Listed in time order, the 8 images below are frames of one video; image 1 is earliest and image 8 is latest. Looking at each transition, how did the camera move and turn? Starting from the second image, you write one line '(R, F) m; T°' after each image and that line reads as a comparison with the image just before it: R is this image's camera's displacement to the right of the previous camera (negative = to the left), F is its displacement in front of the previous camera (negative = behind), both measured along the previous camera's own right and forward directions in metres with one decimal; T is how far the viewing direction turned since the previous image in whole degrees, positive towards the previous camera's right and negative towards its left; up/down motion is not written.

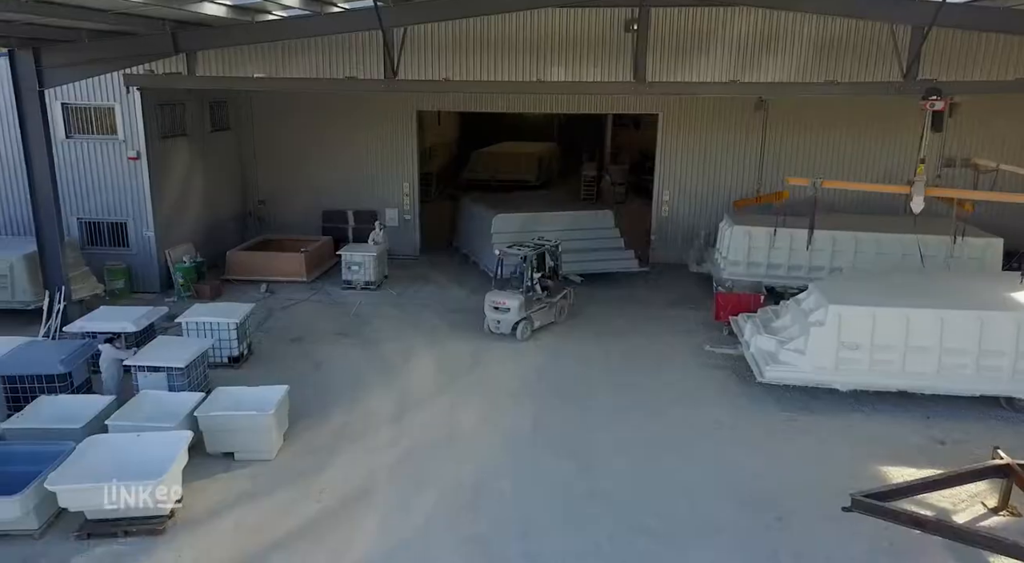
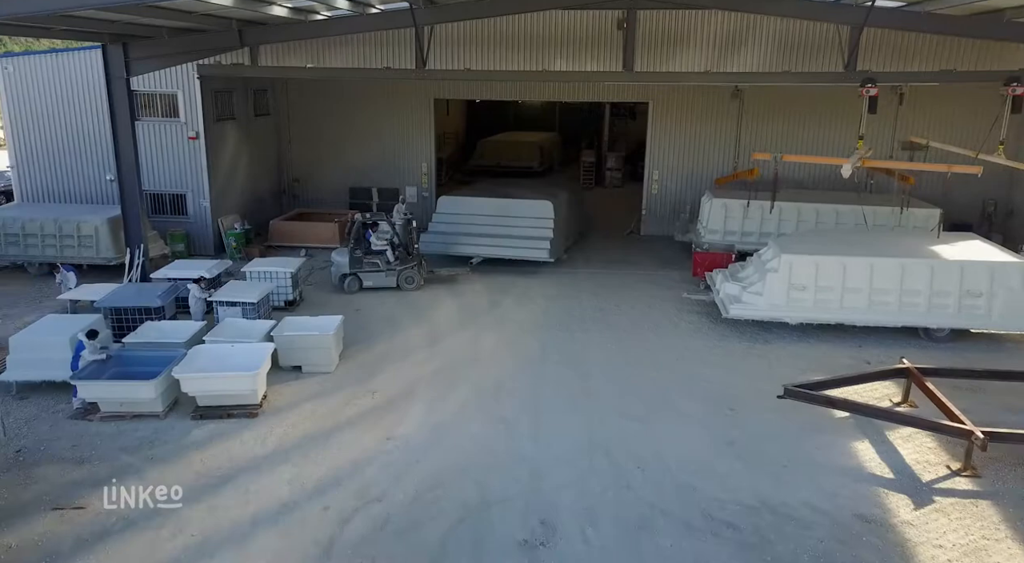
(-0.1, -1.5) m; 0°
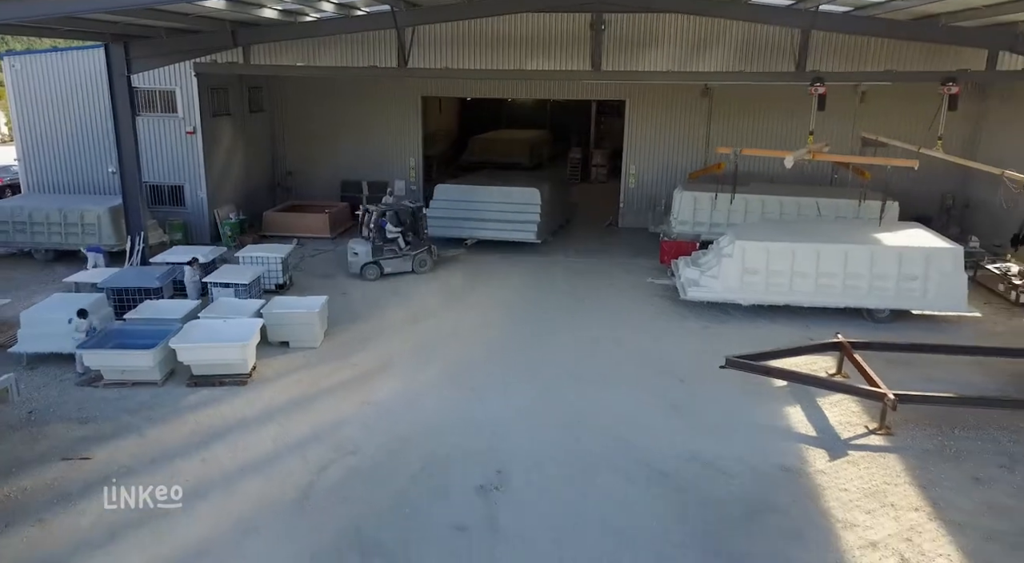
(+0.4, -0.6) m; 0°
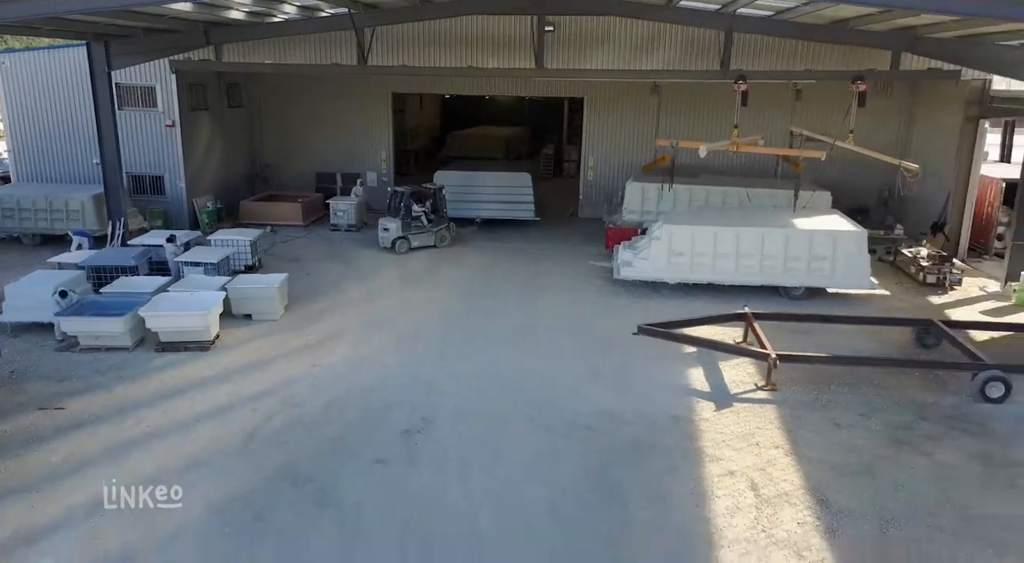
(+0.7, -0.8) m; 0°
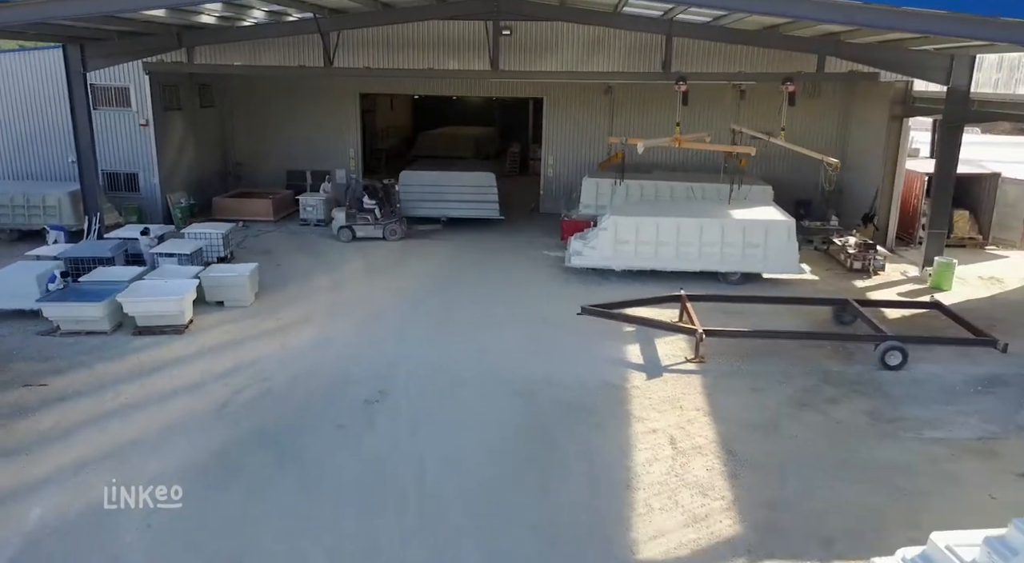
(+0.3, -0.7) m; +2°
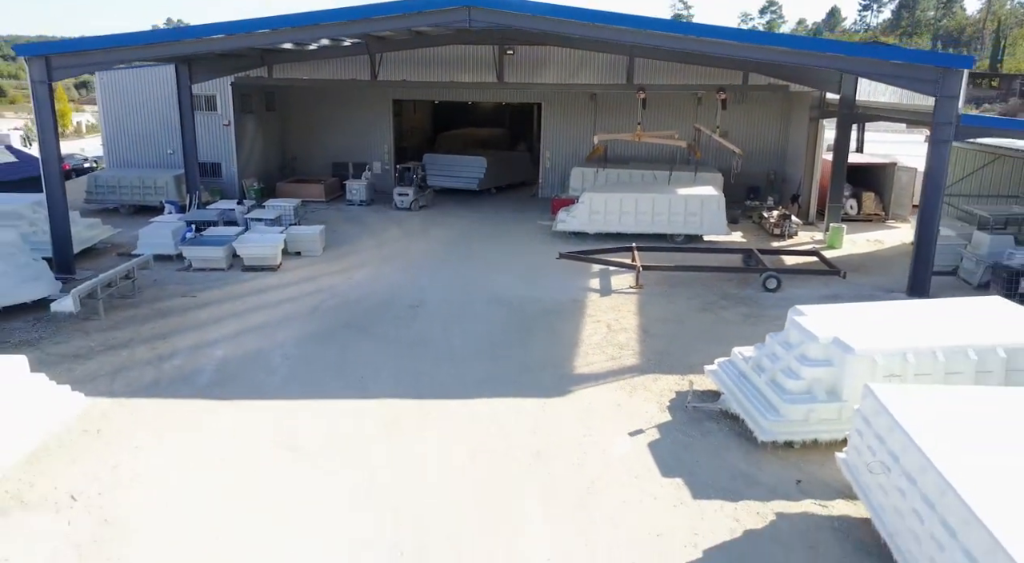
(+0.3, -3.4) m; -1°
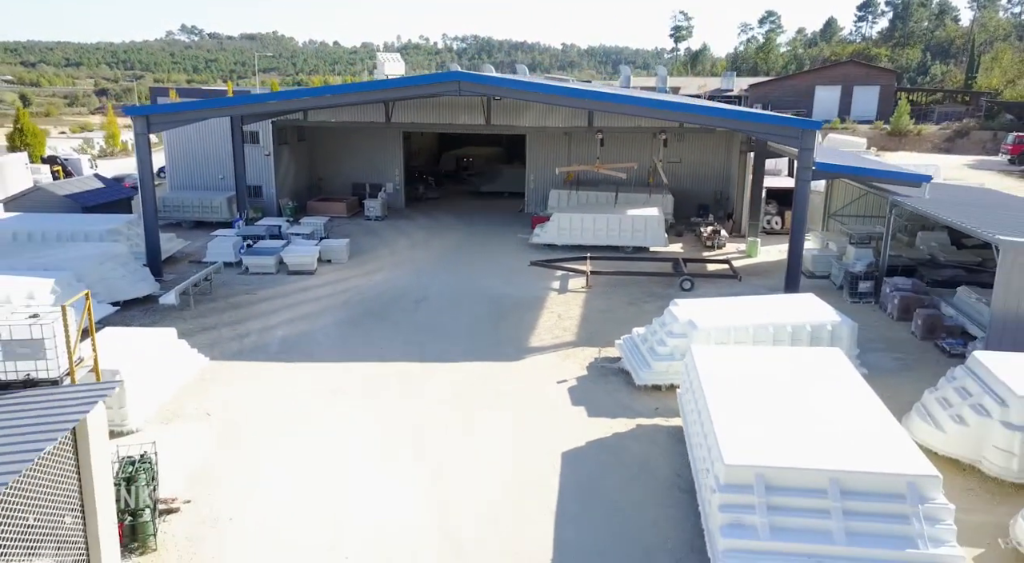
(+0.6, -3.6) m; -1°
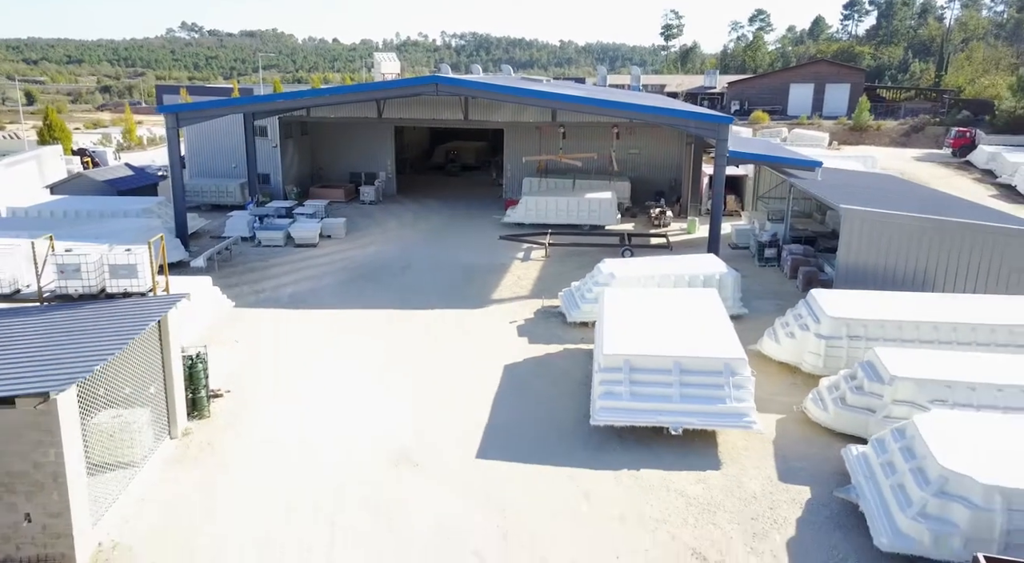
(+0.8, -2.8) m; 0°
